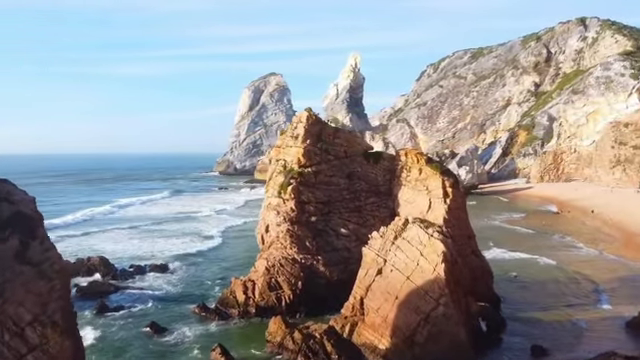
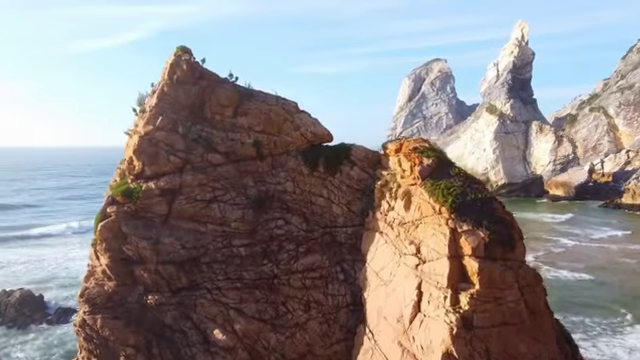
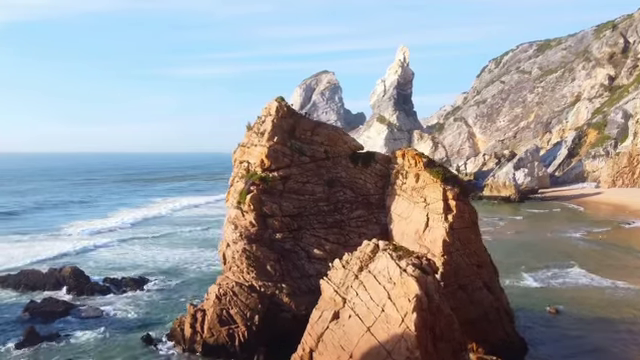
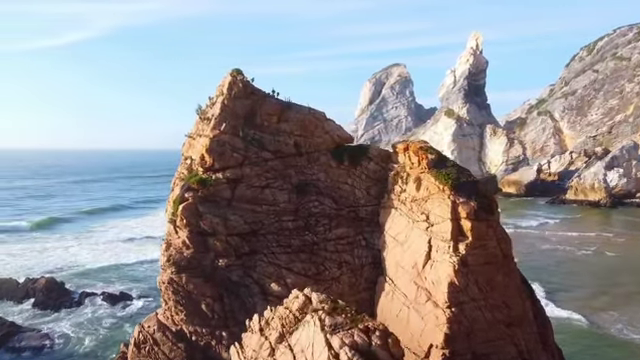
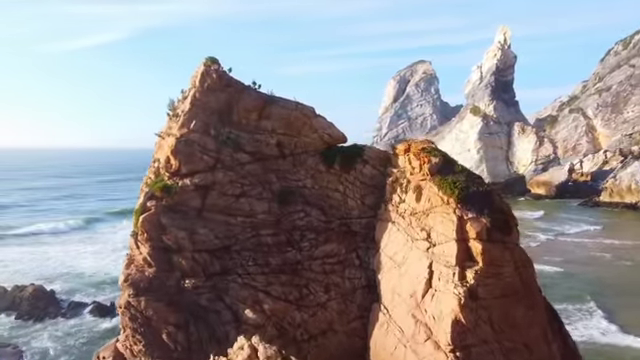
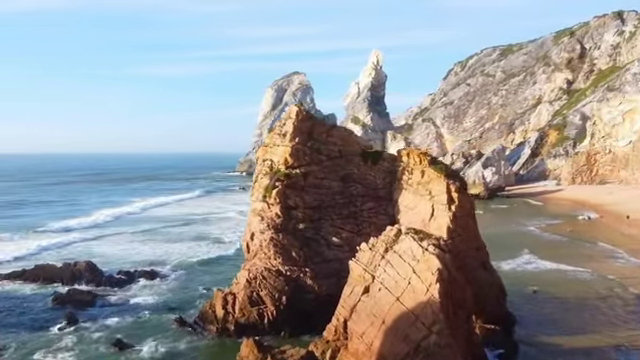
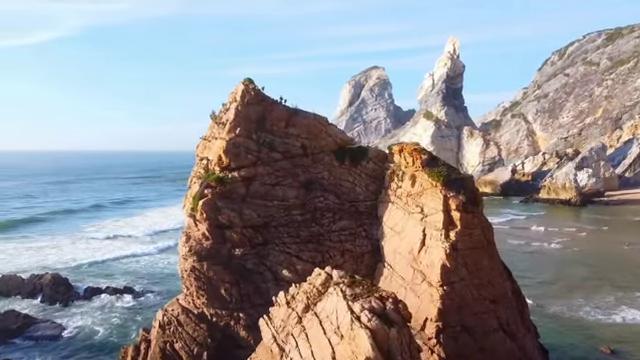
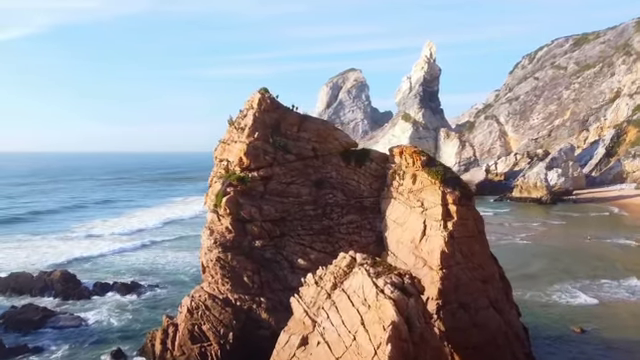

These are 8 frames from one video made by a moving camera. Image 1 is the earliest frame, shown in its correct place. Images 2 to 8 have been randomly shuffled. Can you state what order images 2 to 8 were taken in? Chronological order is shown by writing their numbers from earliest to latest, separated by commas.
6, 3, 8, 7, 4, 5, 2
